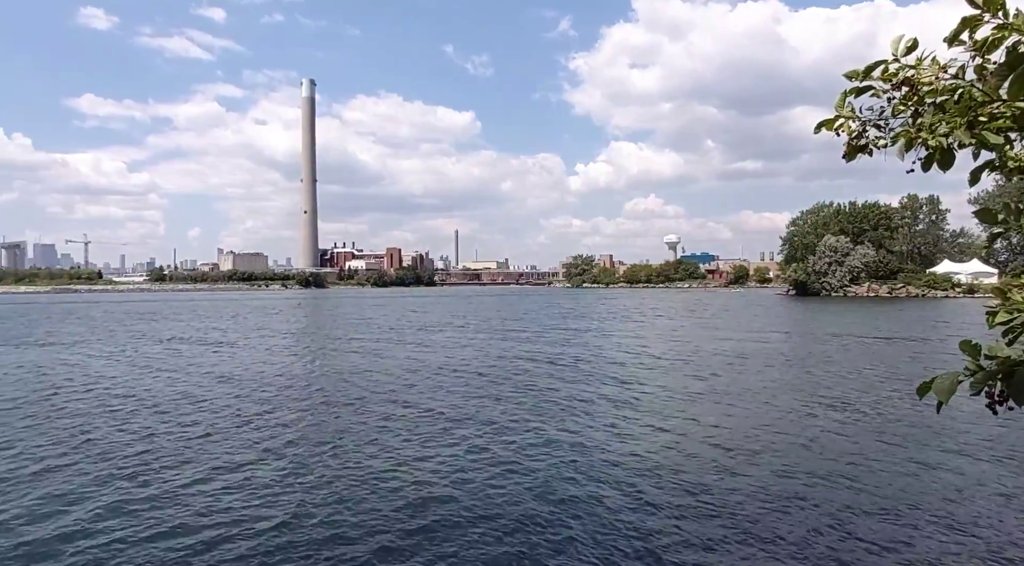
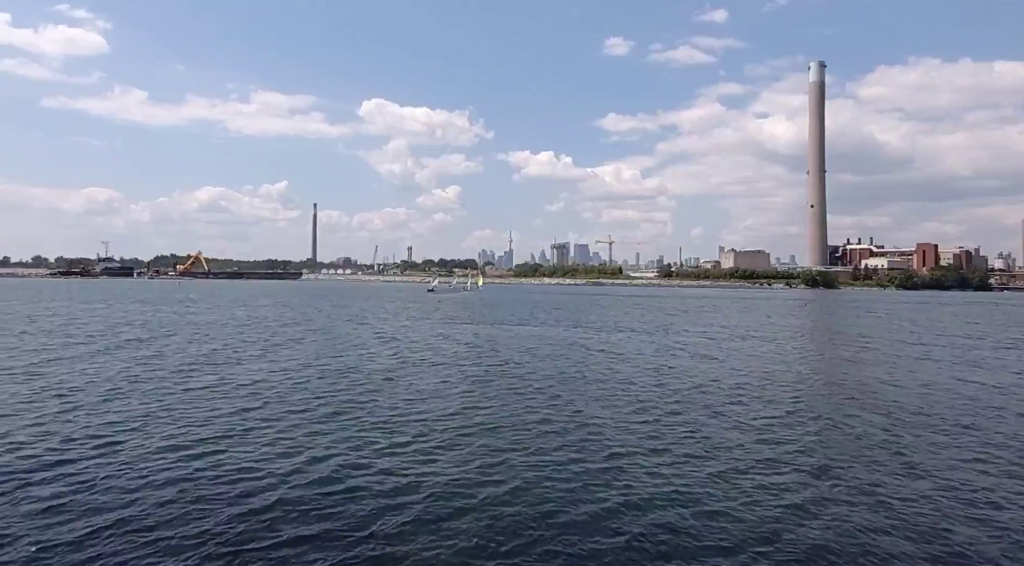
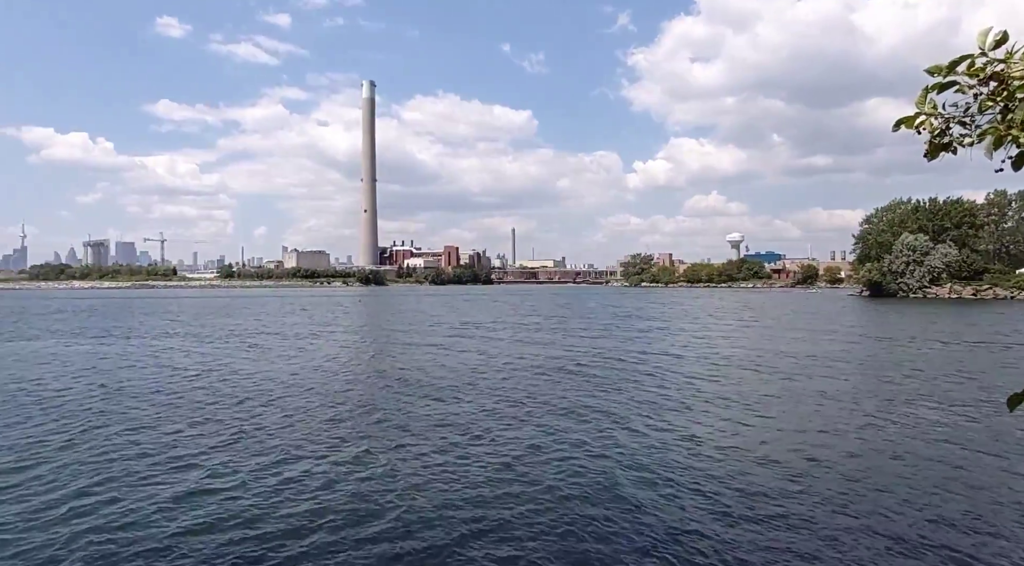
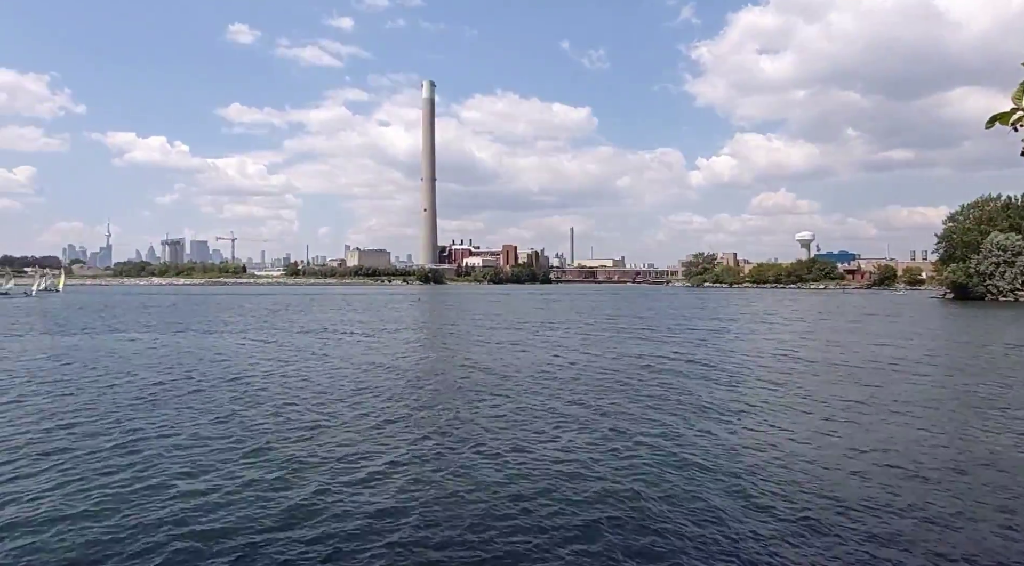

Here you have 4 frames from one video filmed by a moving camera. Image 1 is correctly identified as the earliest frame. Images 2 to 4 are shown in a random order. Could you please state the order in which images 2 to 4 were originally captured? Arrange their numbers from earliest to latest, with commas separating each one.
3, 4, 2
